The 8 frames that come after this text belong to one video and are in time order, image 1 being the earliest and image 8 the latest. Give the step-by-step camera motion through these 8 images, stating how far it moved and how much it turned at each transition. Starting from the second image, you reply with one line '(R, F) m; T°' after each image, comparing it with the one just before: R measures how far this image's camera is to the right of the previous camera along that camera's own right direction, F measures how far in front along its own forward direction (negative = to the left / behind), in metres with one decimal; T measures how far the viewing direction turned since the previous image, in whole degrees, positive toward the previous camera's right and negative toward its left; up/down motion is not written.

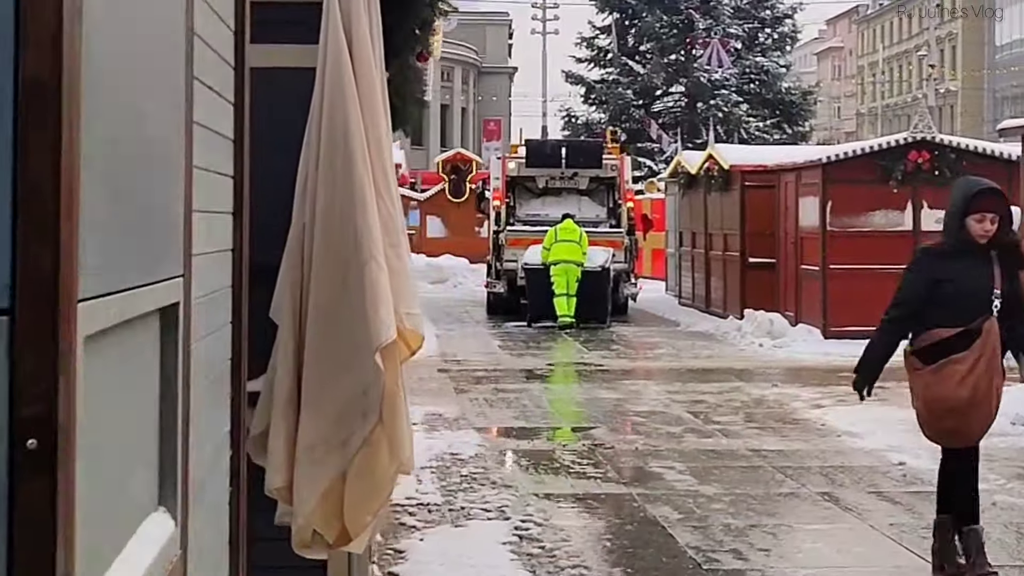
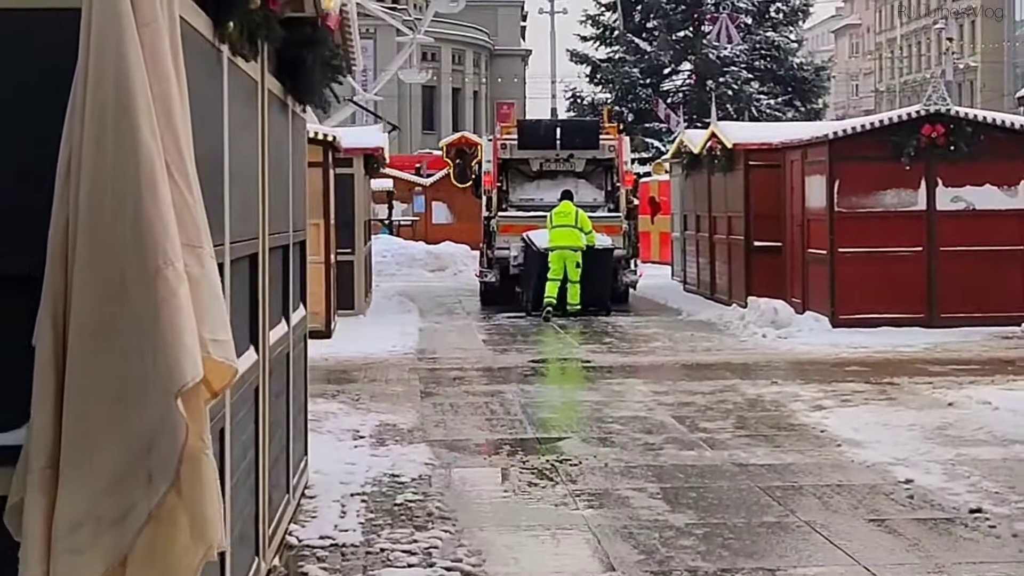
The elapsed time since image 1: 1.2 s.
(+0.4, +1.1) m; -1°
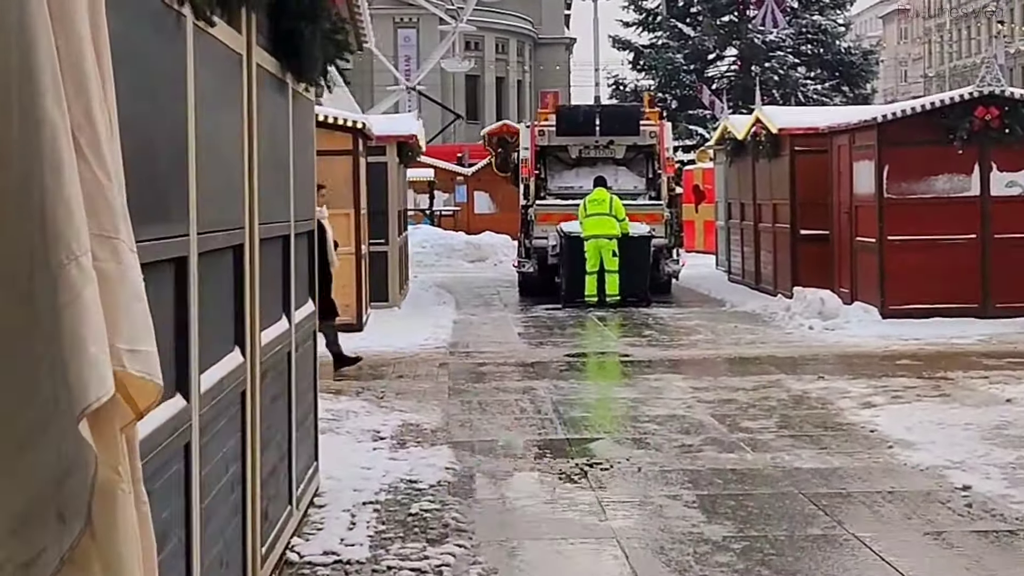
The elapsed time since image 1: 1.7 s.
(+0.1, +0.5) m; -2°
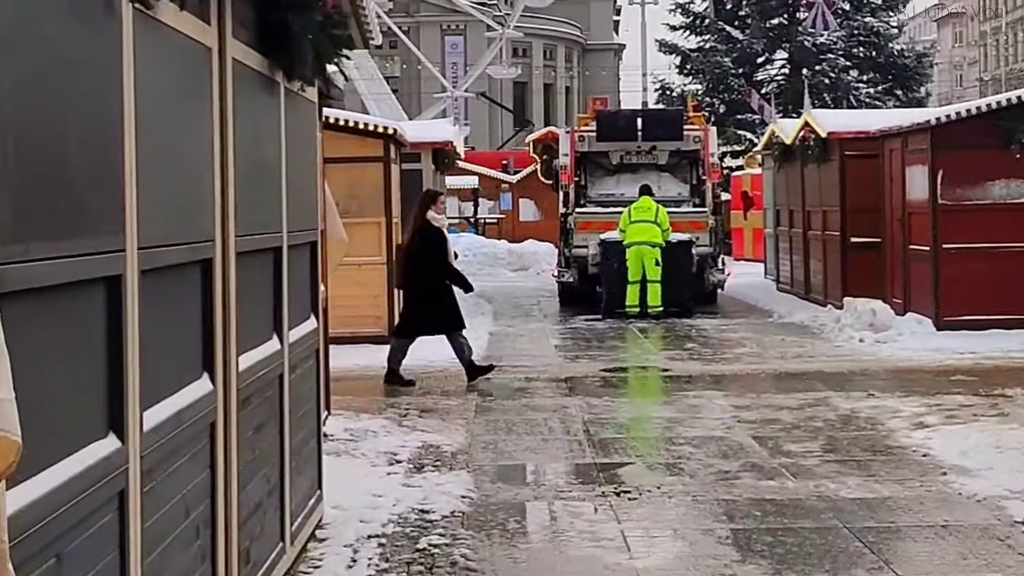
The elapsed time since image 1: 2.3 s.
(+0.1, +0.5) m; -2°
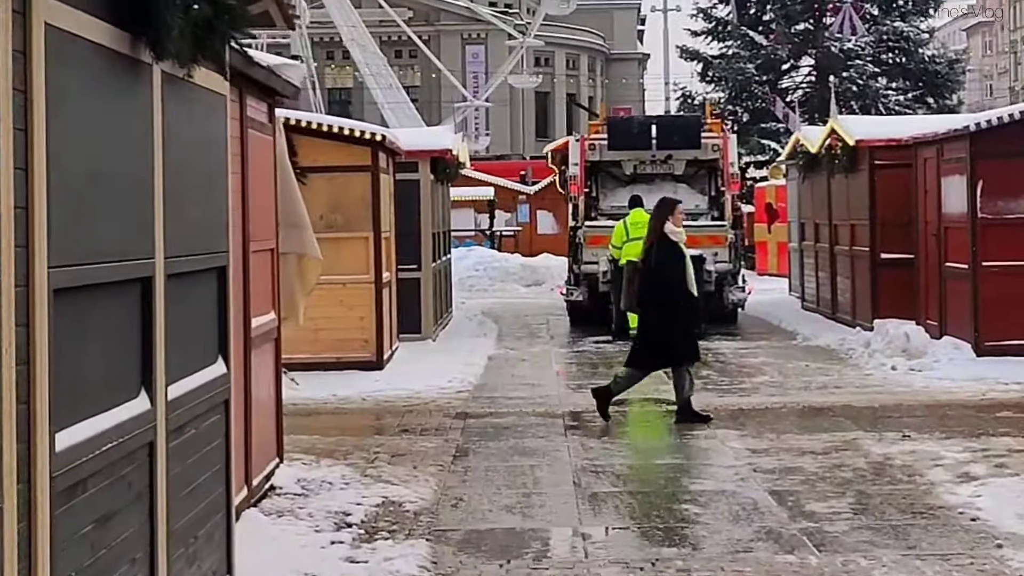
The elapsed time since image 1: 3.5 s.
(+0.2, +1.3) m; -1°
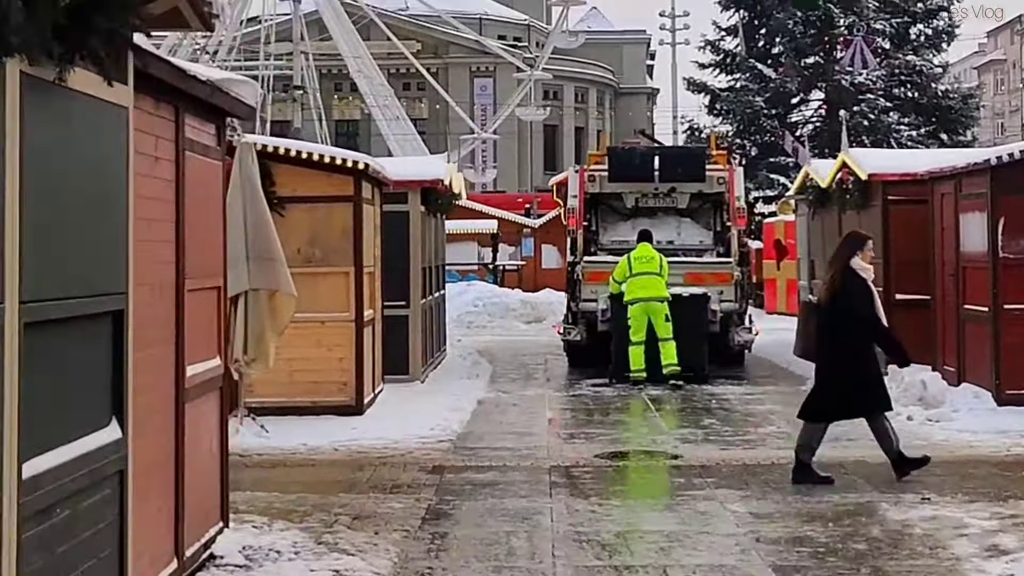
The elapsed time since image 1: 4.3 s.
(+0.2, +0.9) m; 0°
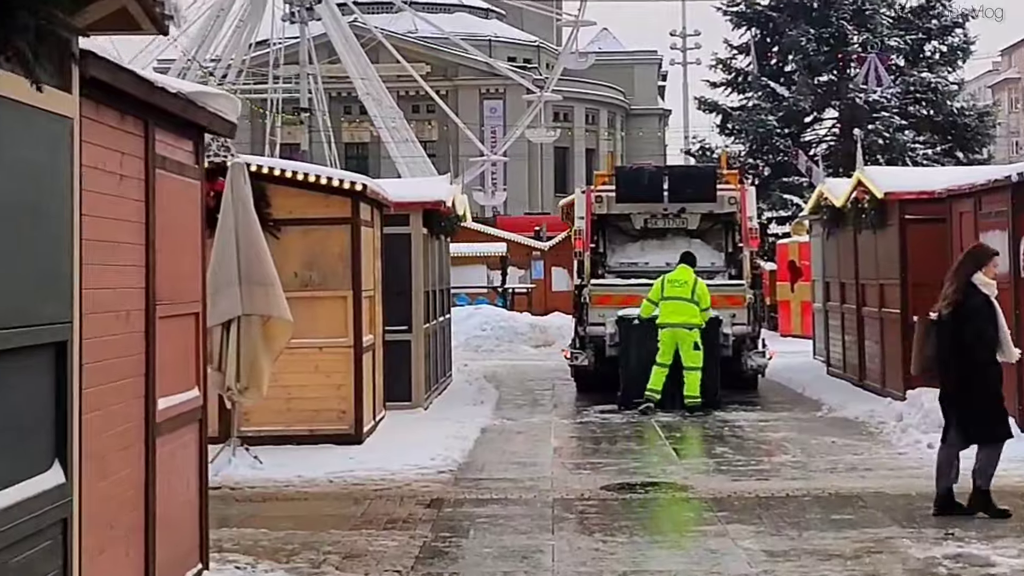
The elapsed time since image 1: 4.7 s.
(+0.1, +0.4) m; 0°
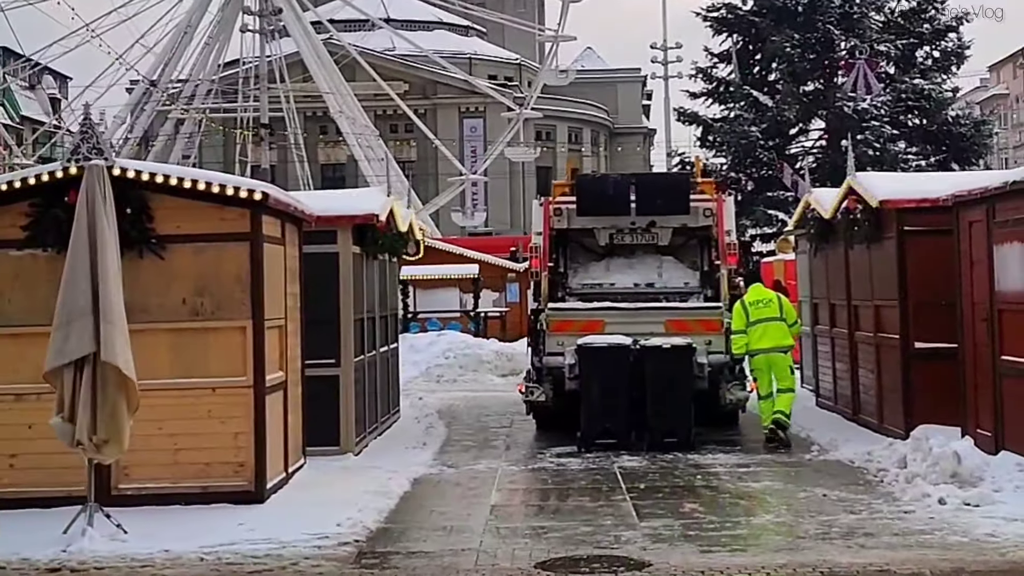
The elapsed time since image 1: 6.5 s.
(+0.4, +1.9) m; 0°
